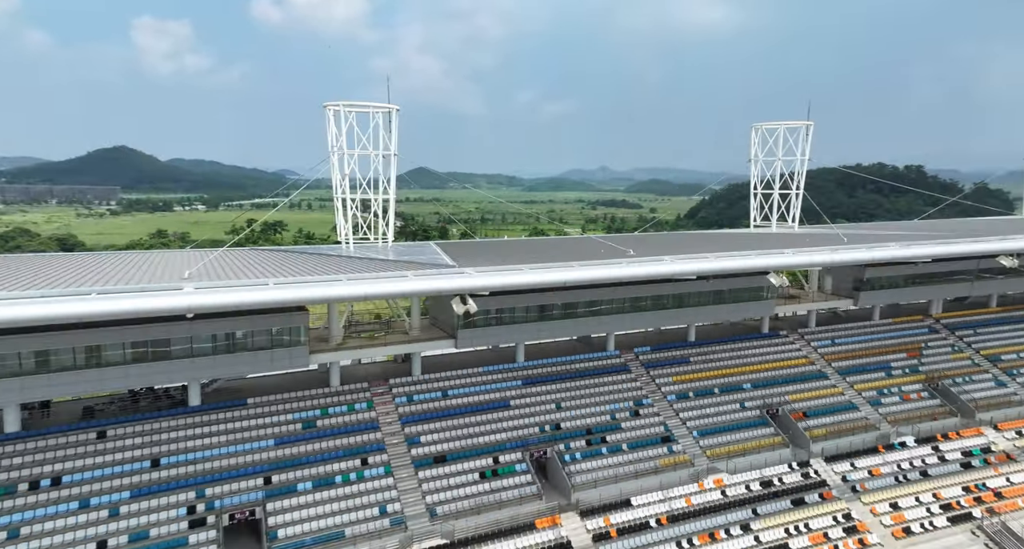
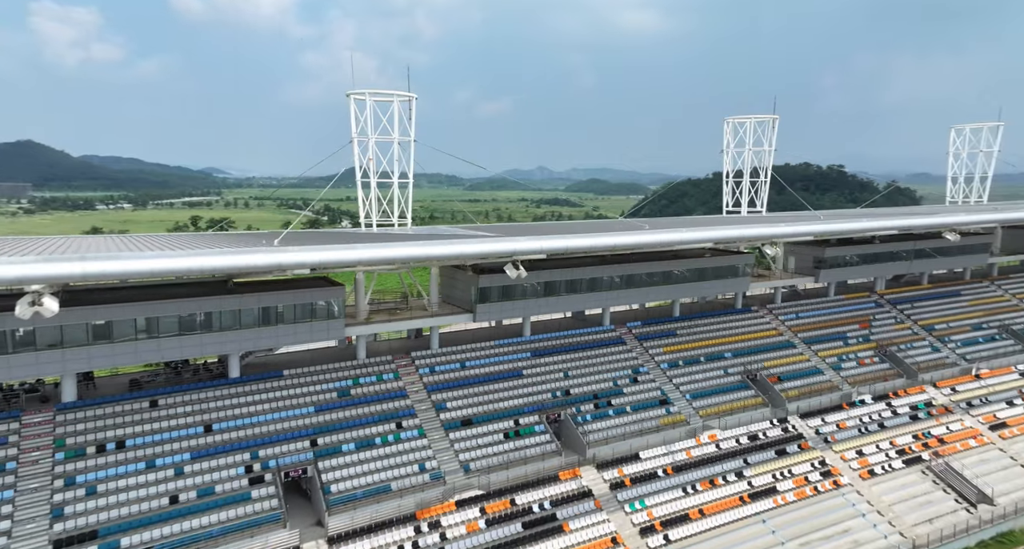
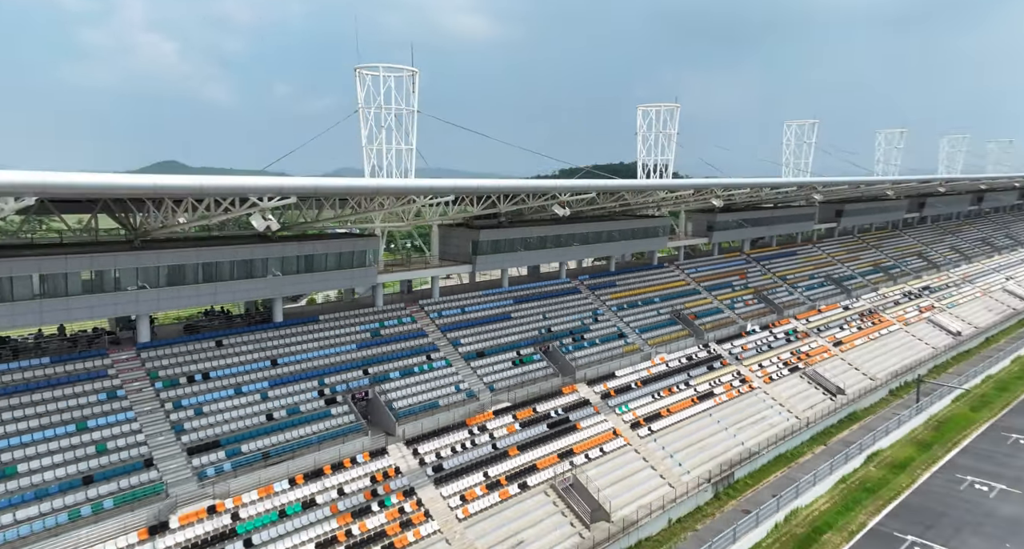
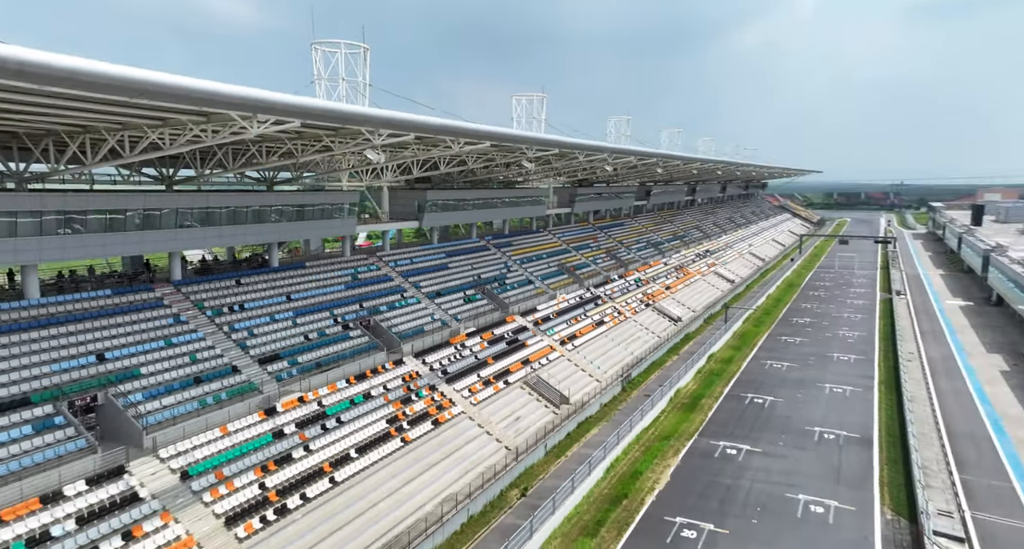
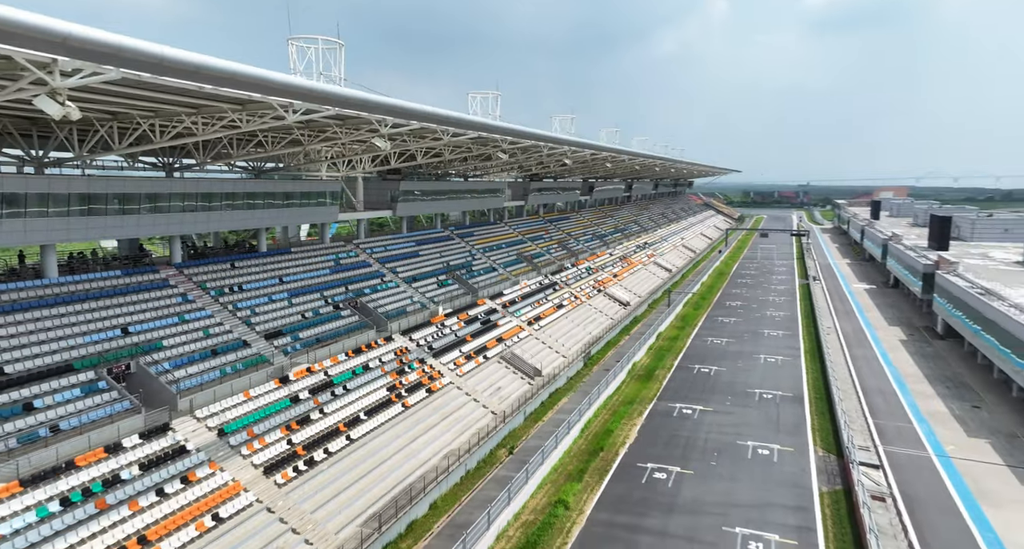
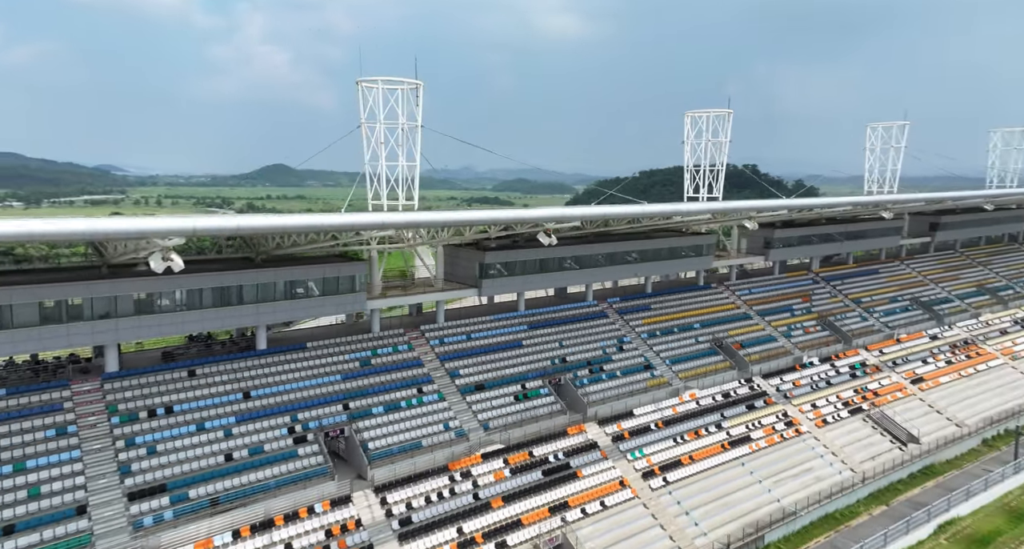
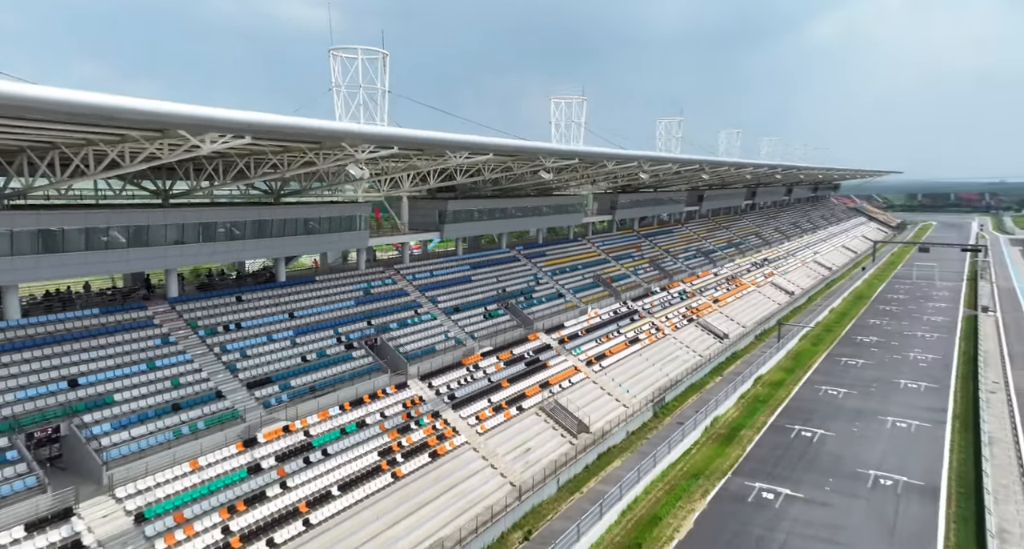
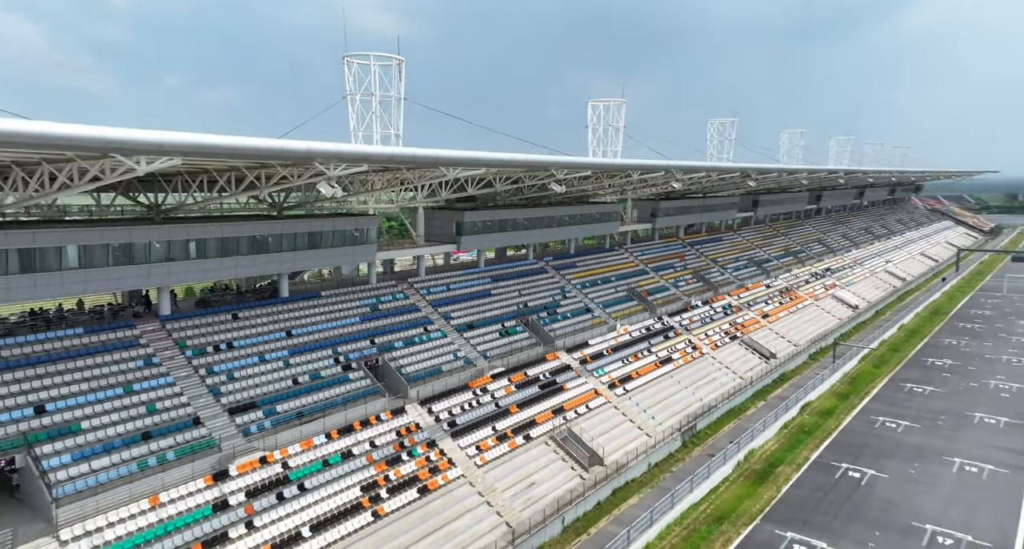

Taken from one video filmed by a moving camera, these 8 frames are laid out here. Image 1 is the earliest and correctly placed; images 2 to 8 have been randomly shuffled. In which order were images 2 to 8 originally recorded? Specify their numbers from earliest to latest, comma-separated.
2, 6, 3, 8, 7, 4, 5
